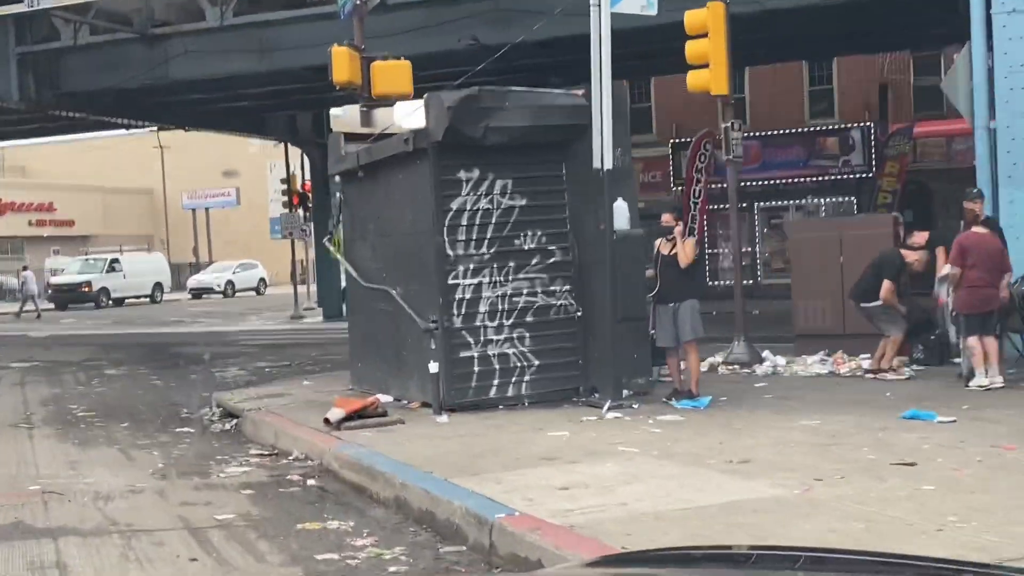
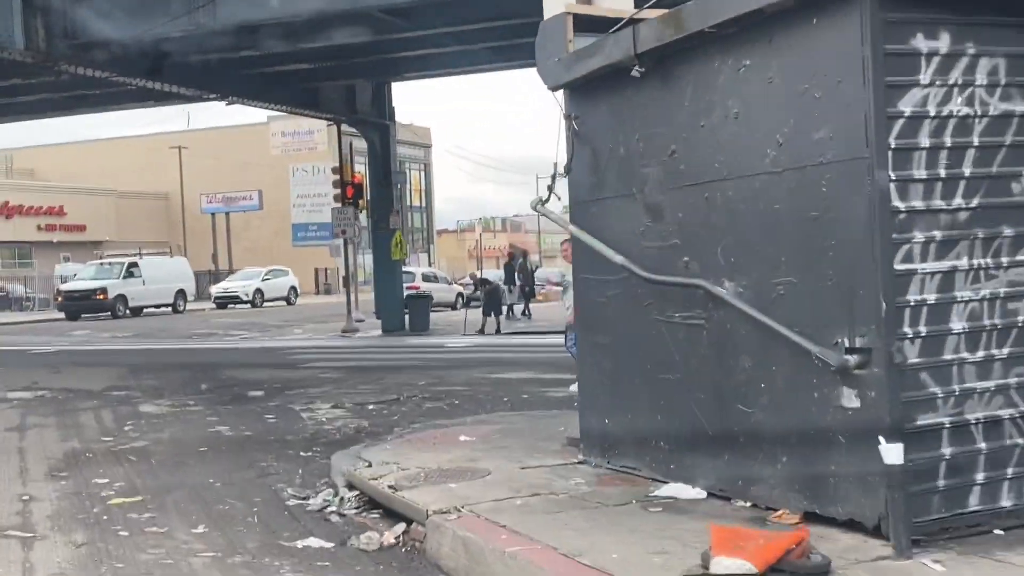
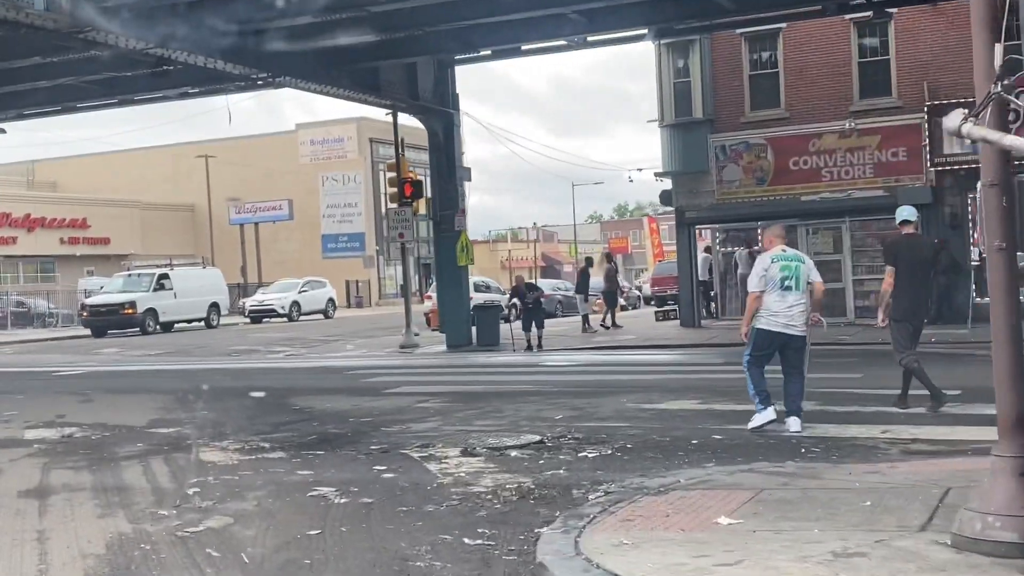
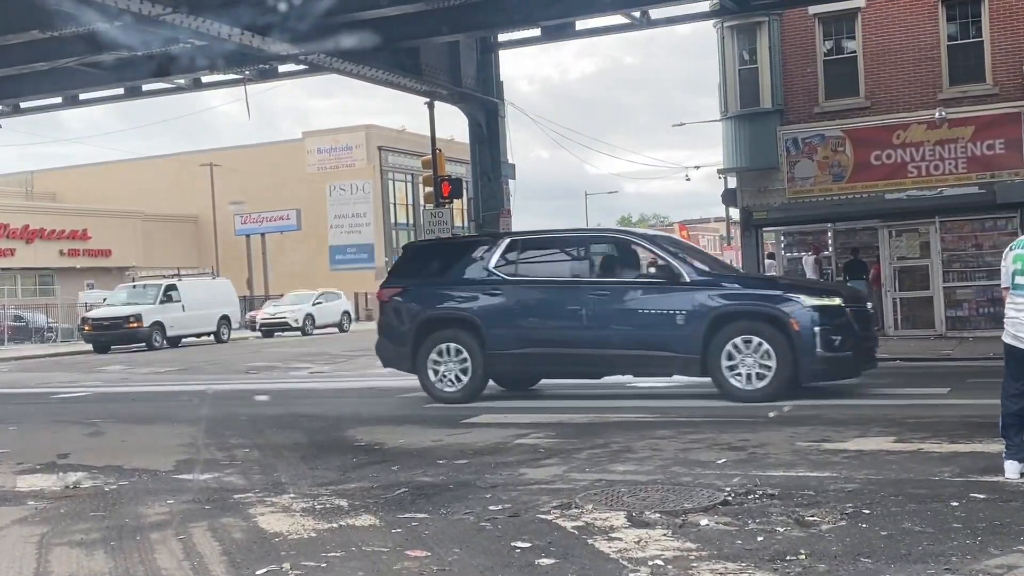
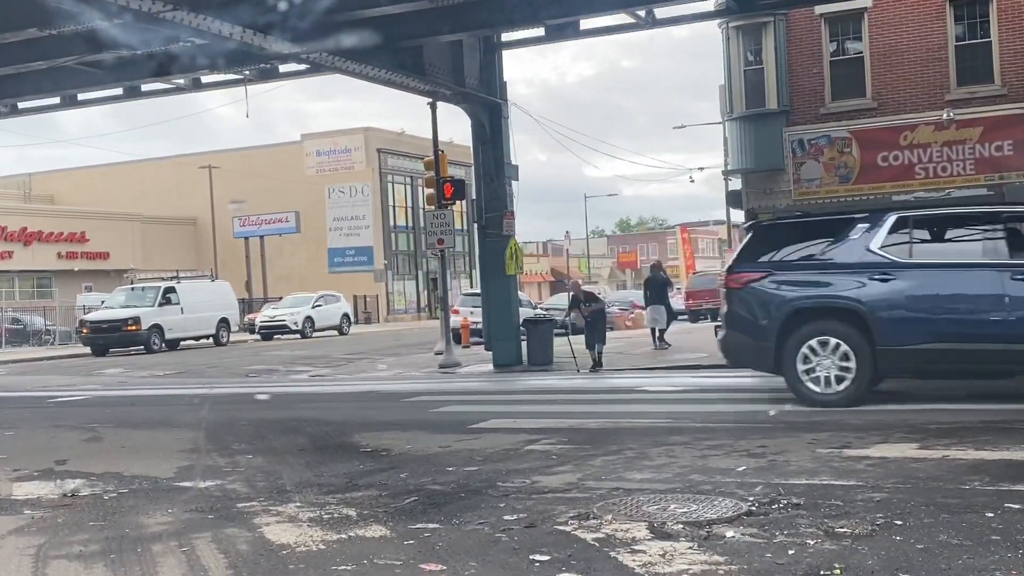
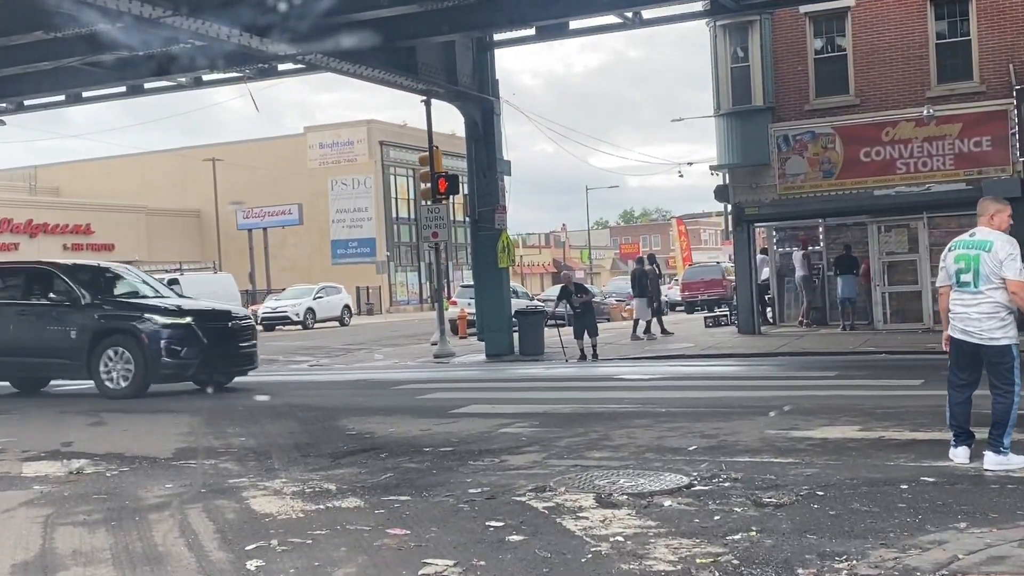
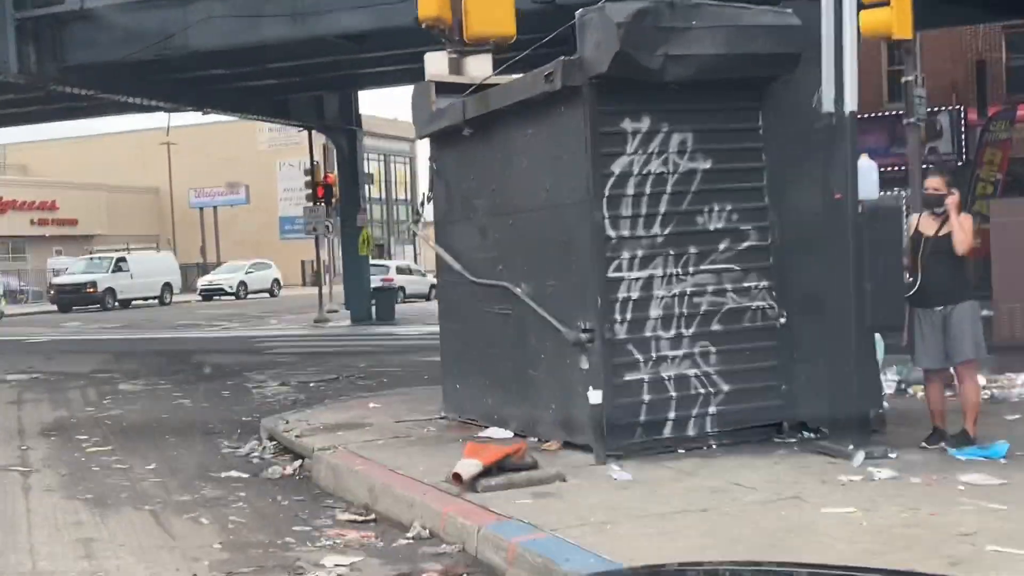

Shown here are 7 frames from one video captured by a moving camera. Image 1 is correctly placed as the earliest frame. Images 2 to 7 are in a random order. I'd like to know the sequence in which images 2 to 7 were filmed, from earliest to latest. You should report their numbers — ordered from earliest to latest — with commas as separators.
7, 2, 3, 6, 4, 5
